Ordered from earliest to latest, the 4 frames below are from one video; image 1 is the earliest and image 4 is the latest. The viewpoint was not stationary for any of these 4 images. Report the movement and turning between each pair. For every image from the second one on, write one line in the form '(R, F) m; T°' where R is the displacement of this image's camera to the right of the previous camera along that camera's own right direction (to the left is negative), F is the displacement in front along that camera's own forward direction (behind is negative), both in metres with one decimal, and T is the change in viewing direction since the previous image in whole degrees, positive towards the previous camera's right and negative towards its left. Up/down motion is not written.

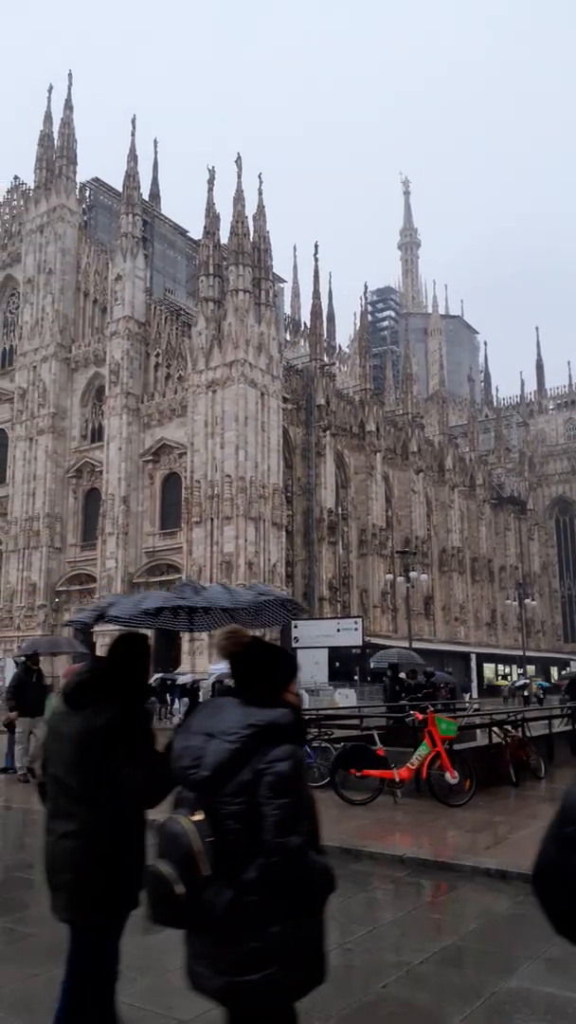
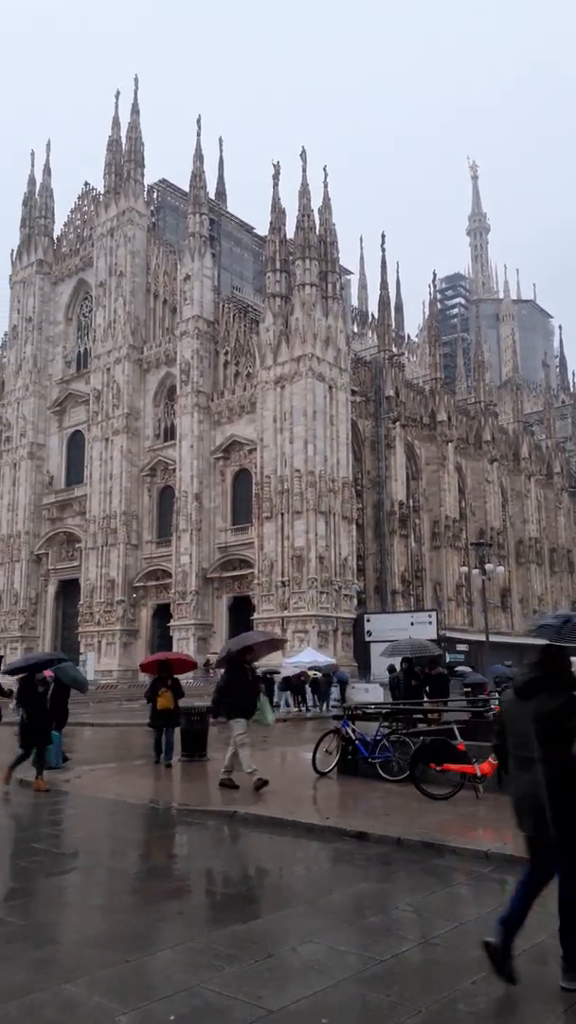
(-0.6, 0.0) m; -4°
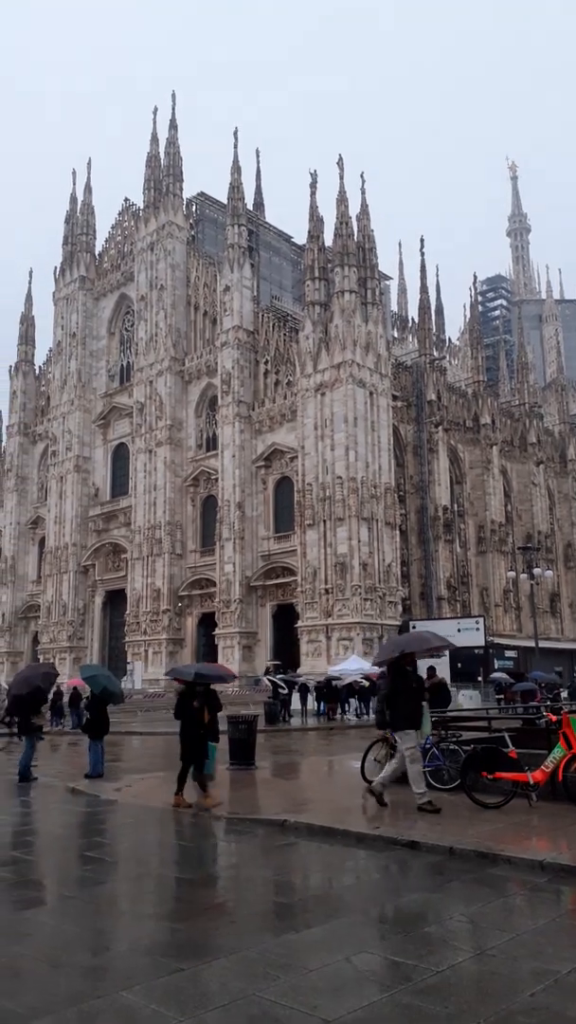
(-0.4, 0.0) m; -2°
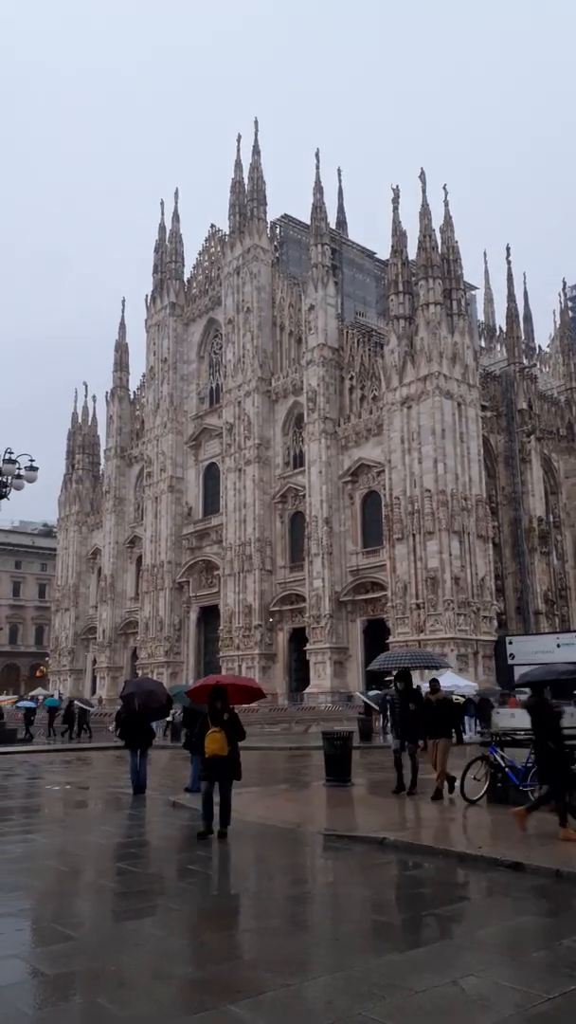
(-0.8, -0.1) m; -5°
